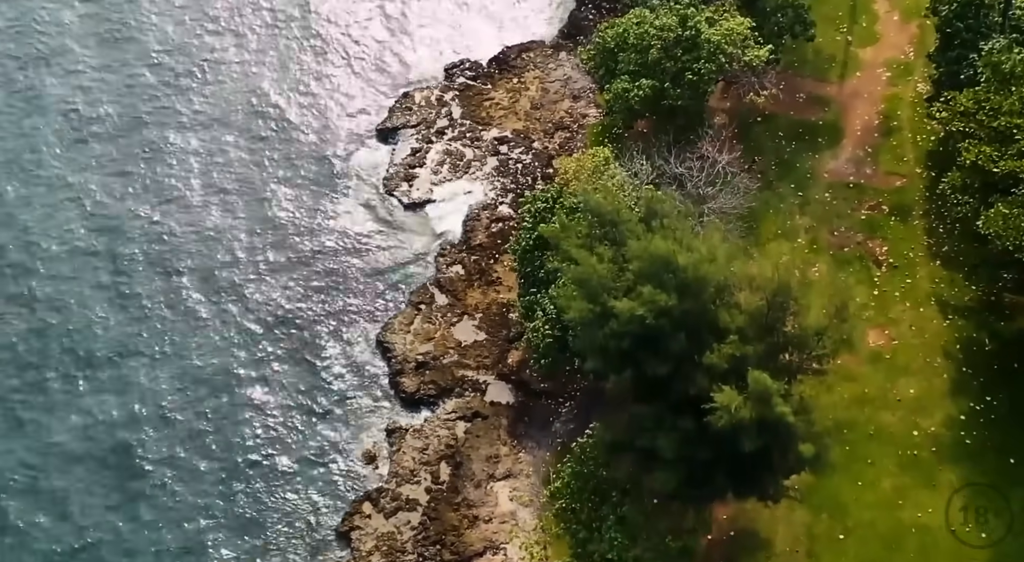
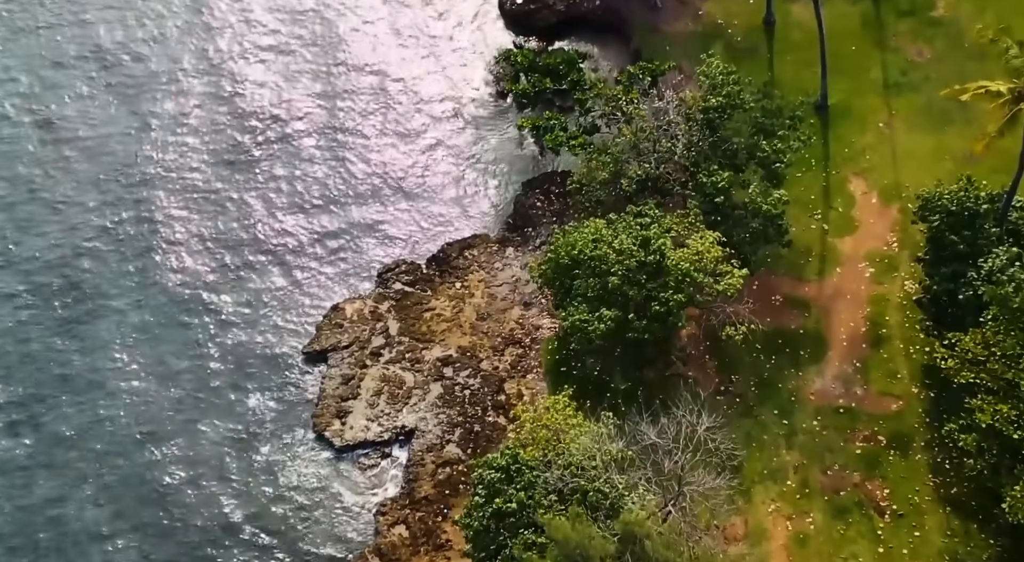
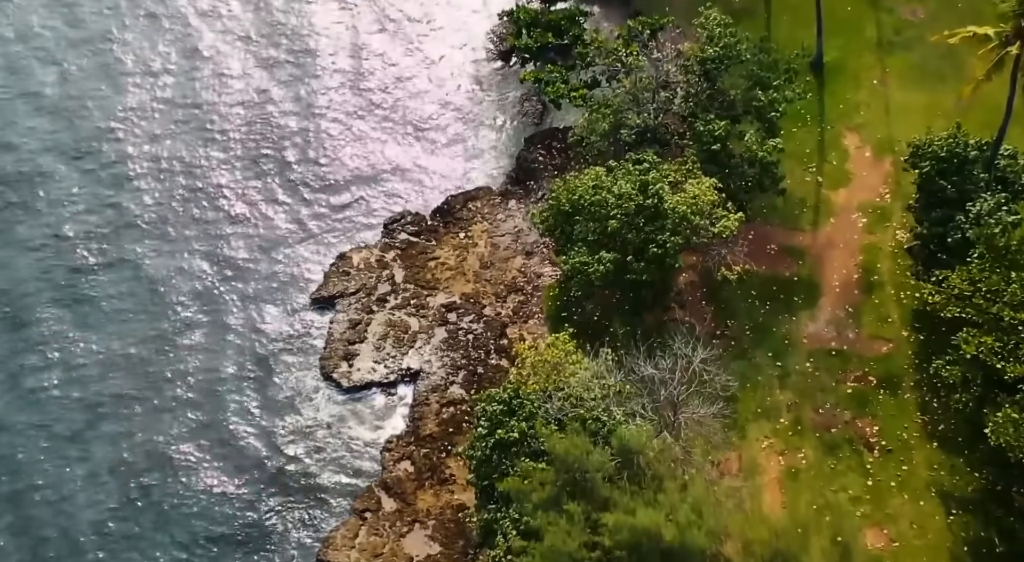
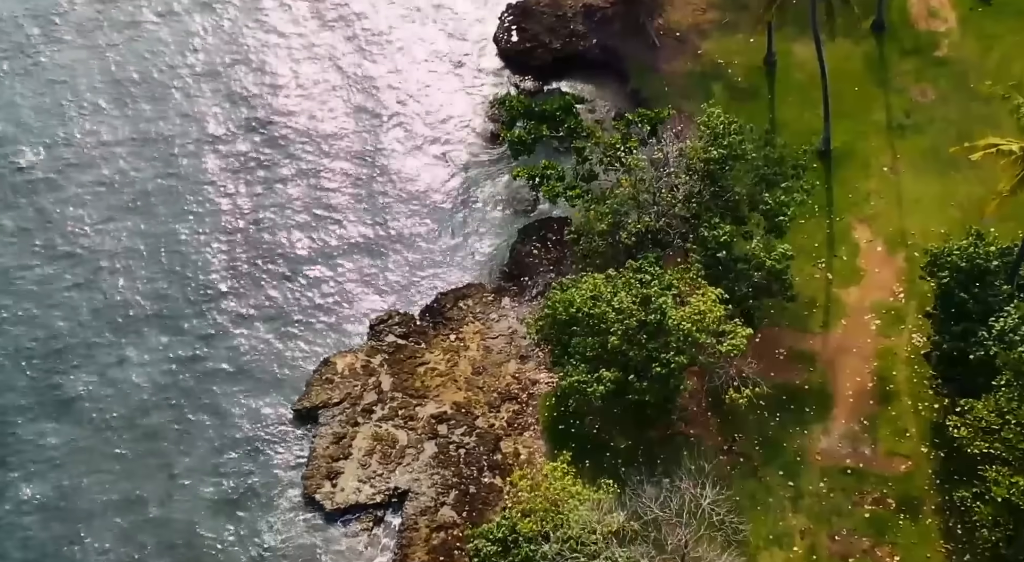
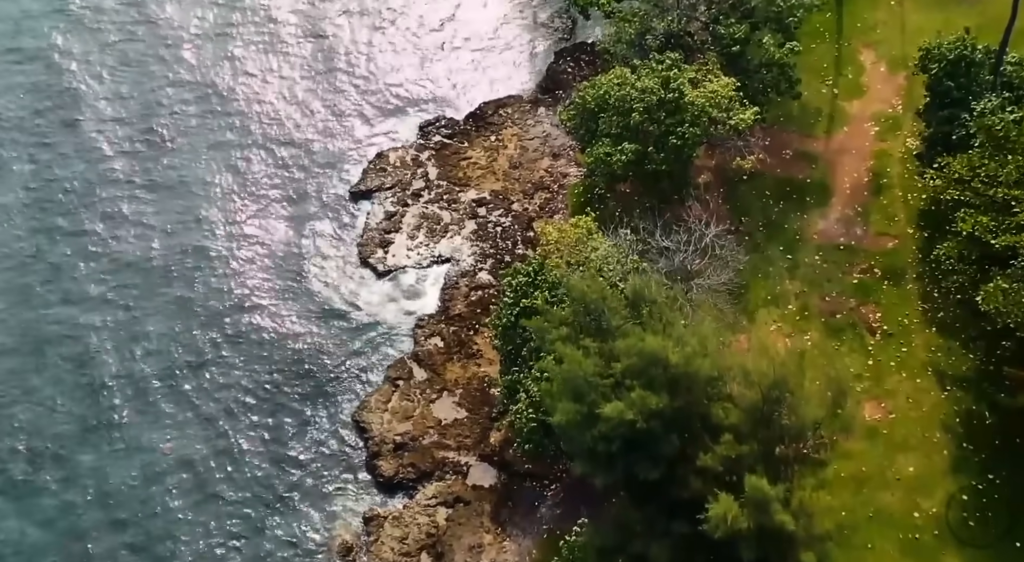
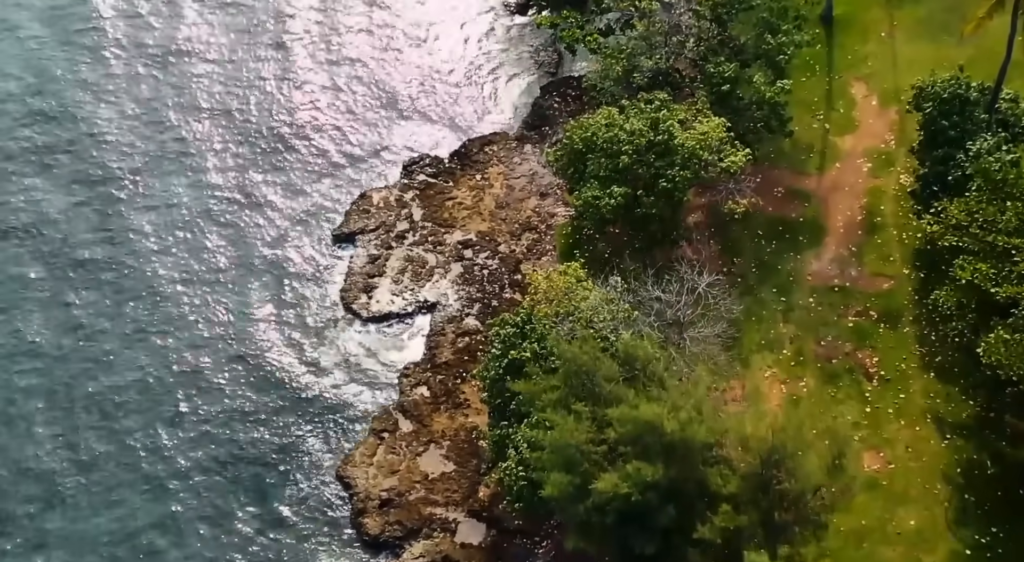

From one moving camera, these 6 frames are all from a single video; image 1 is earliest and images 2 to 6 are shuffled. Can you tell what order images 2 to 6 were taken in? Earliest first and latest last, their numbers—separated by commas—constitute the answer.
5, 6, 3, 2, 4
